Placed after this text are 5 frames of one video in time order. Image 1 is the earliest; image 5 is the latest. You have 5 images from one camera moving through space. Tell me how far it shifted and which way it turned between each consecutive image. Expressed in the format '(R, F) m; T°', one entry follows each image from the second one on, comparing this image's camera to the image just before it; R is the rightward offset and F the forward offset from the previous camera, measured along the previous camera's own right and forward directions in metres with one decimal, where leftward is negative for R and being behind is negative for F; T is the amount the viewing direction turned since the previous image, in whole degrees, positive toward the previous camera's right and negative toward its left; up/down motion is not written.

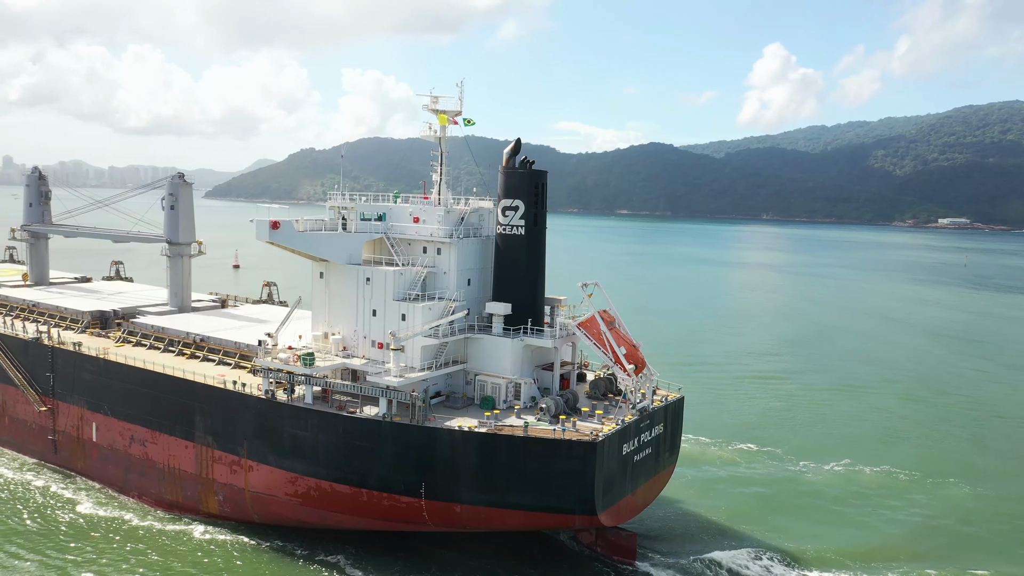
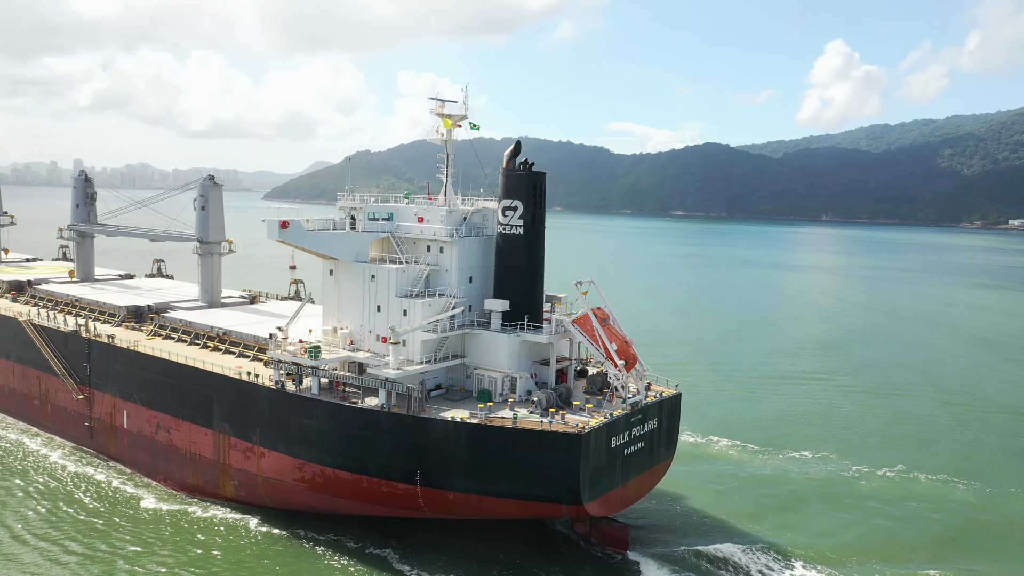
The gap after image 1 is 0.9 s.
(+1.0, -0.5) m; -4°
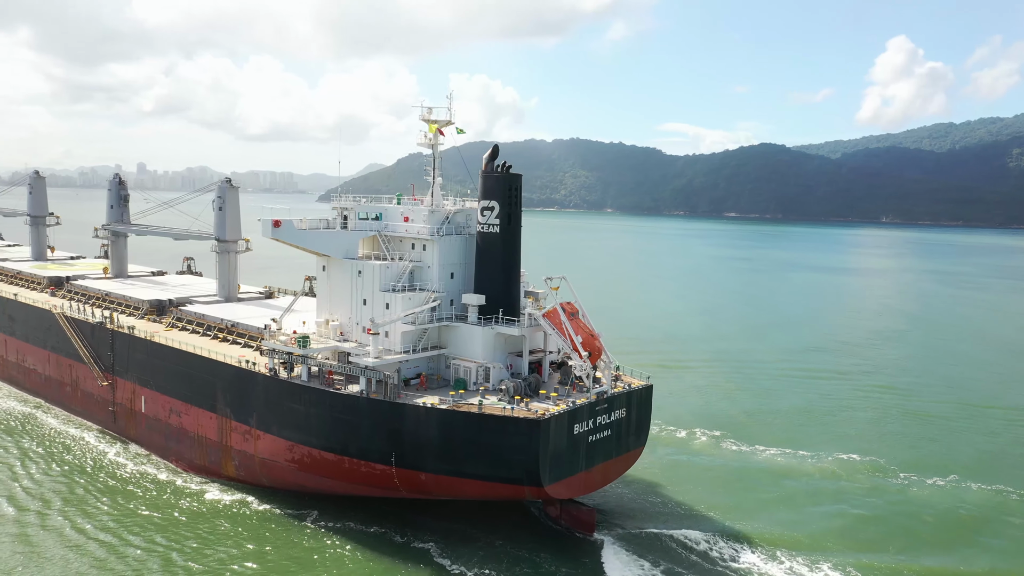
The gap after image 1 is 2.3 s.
(+1.5, -0.9) m; -3°
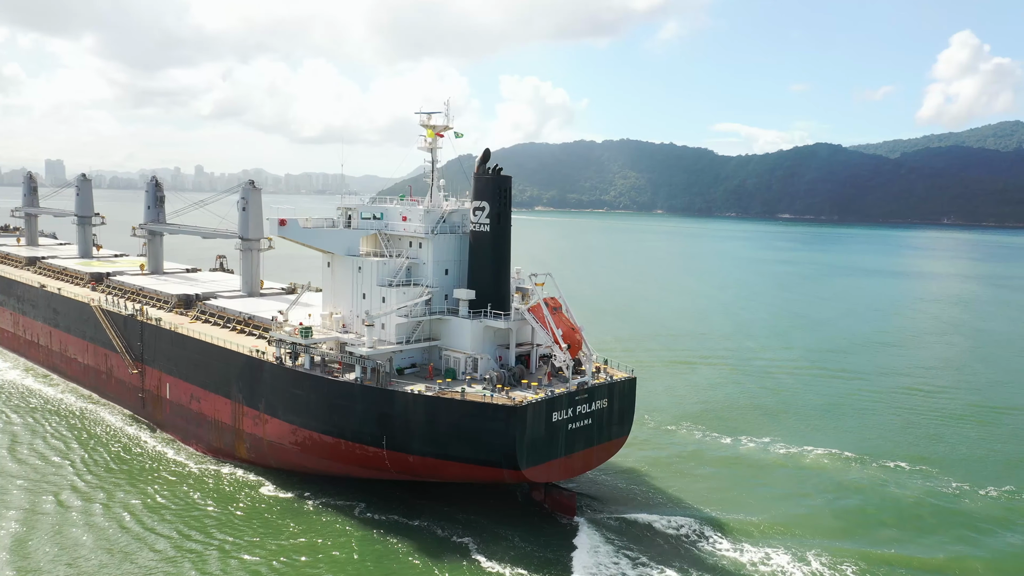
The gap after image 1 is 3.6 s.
(+1.3, -0.9) m; -3°
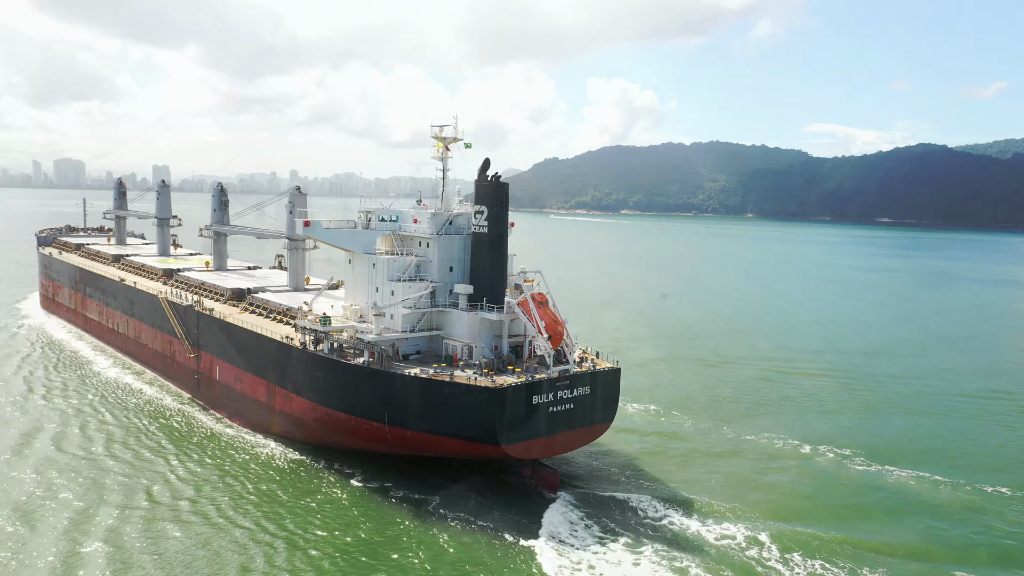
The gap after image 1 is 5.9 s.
(+2.1, -1.7) m; -6°
